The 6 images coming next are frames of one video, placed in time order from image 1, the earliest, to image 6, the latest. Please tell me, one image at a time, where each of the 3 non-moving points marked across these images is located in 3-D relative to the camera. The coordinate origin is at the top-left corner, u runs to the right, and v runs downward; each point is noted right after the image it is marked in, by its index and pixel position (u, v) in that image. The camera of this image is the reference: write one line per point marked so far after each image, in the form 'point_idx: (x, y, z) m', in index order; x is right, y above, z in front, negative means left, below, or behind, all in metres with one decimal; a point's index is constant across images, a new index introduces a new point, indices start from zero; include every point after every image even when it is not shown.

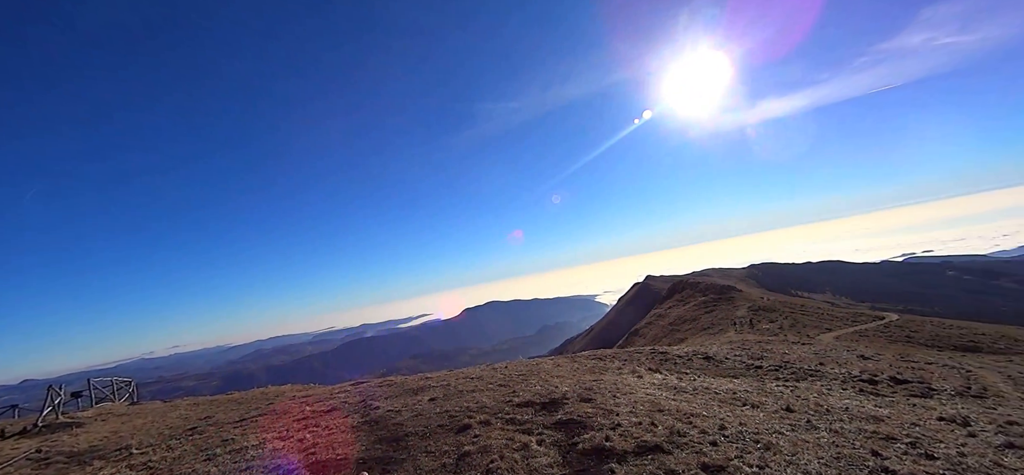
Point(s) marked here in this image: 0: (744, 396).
0: (+10.4, -7.0, +18.5) m
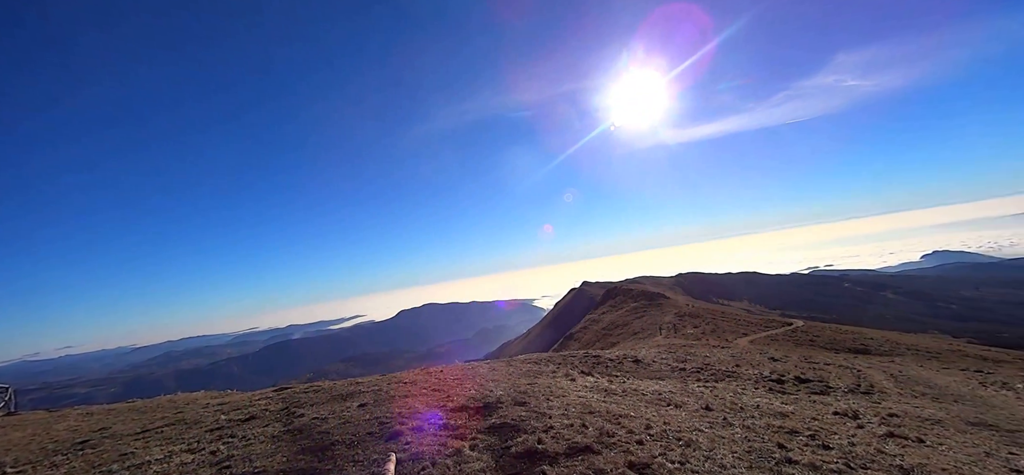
0: (+7.4, -7.5, +19.6) m
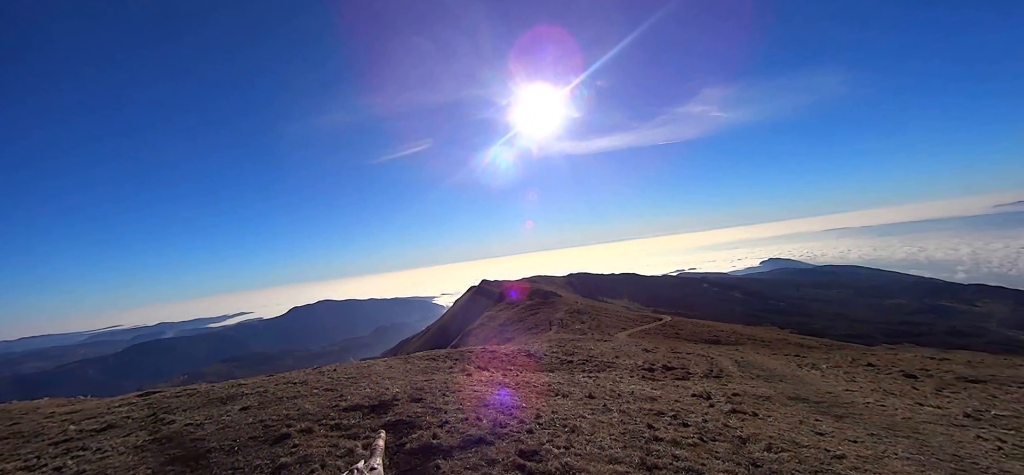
0: (+2.3, -7.6, +21.5) m
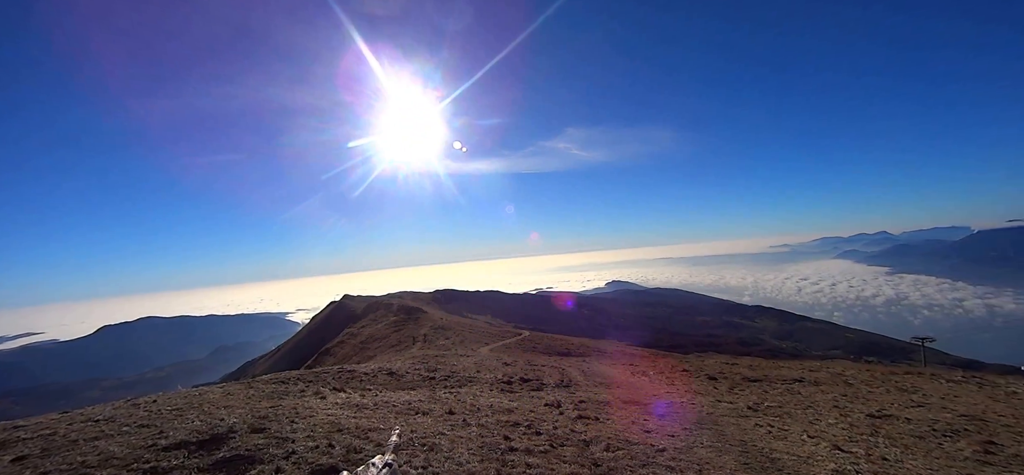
0: (-5.0, -8.7, +21.8) m
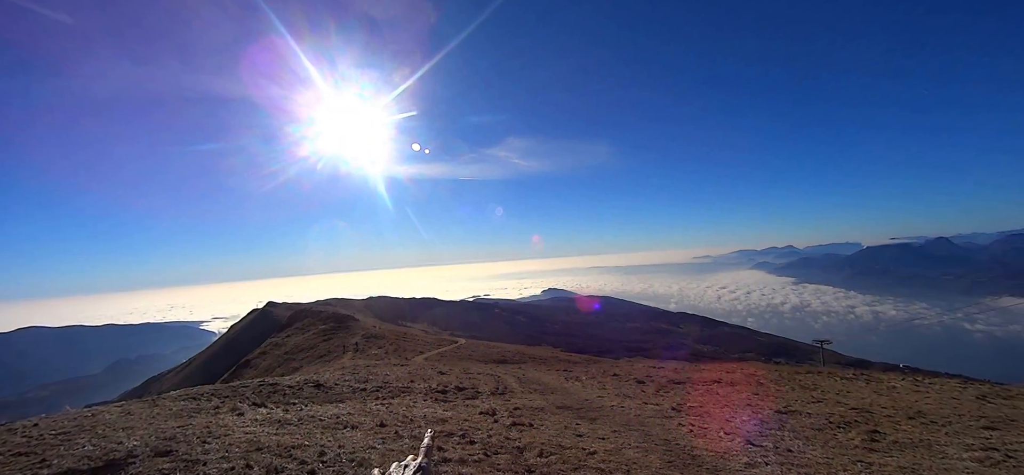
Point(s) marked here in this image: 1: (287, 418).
0: (-8.4, -9.2, +21.0) m
1: (-10.6, -8.6, +19.8) m
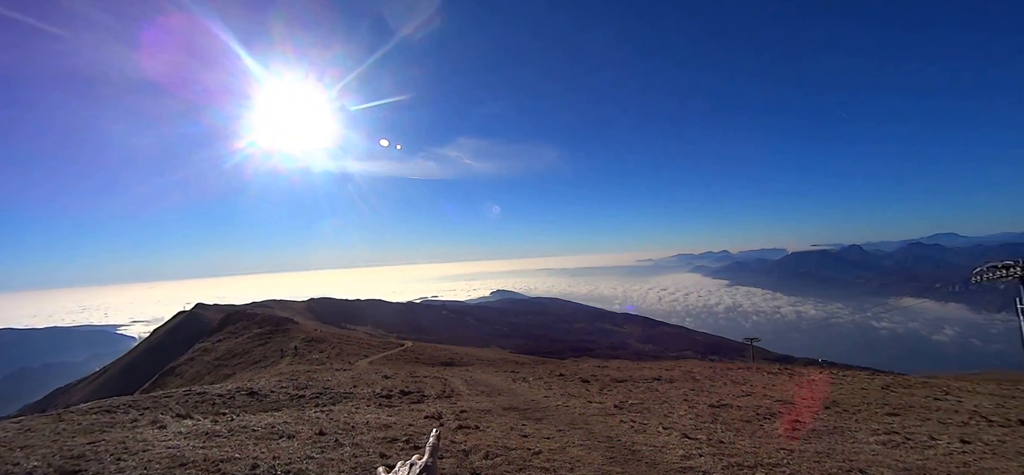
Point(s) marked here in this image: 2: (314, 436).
0: (-11.2, -9.3, +20.2) m
1: (-13.2, -8.7, +18.7) m
2: (-9.5, -9.5, +20.0) m
